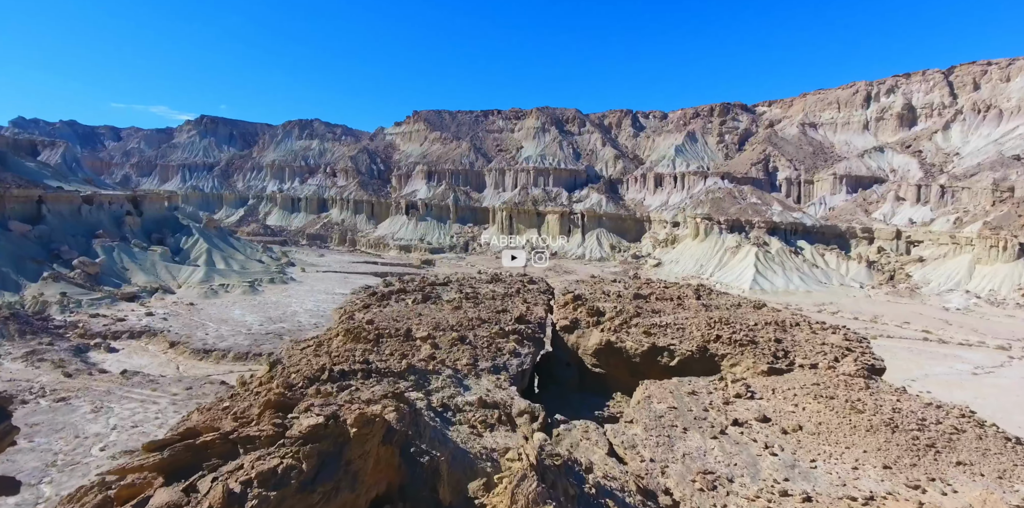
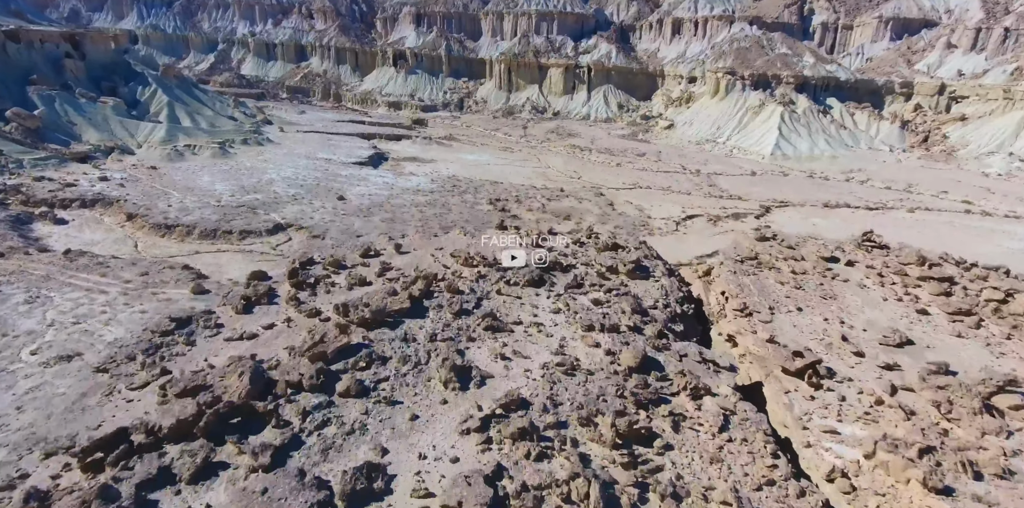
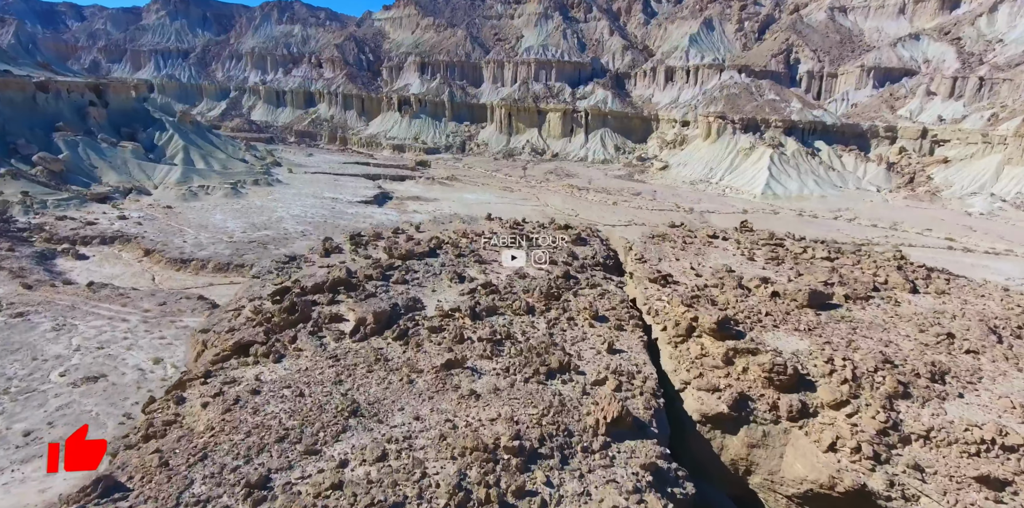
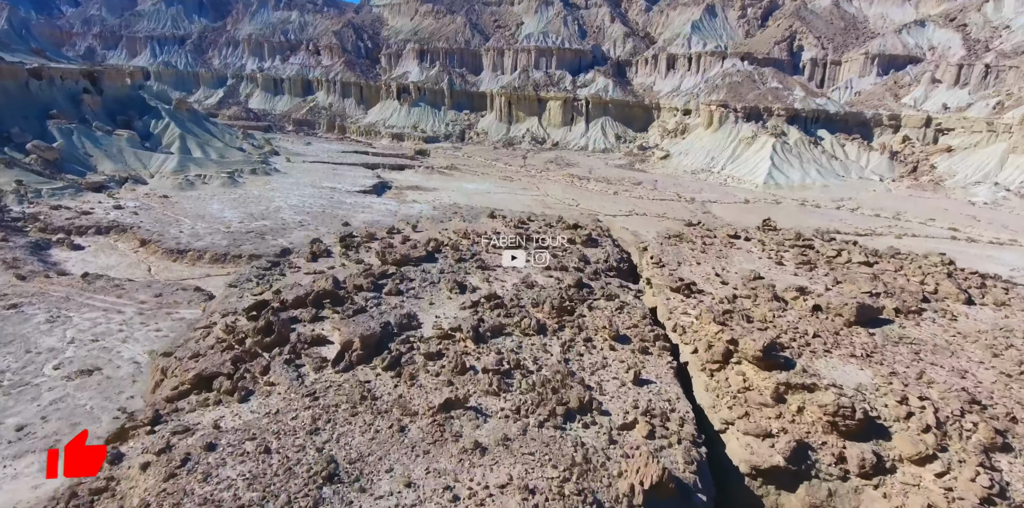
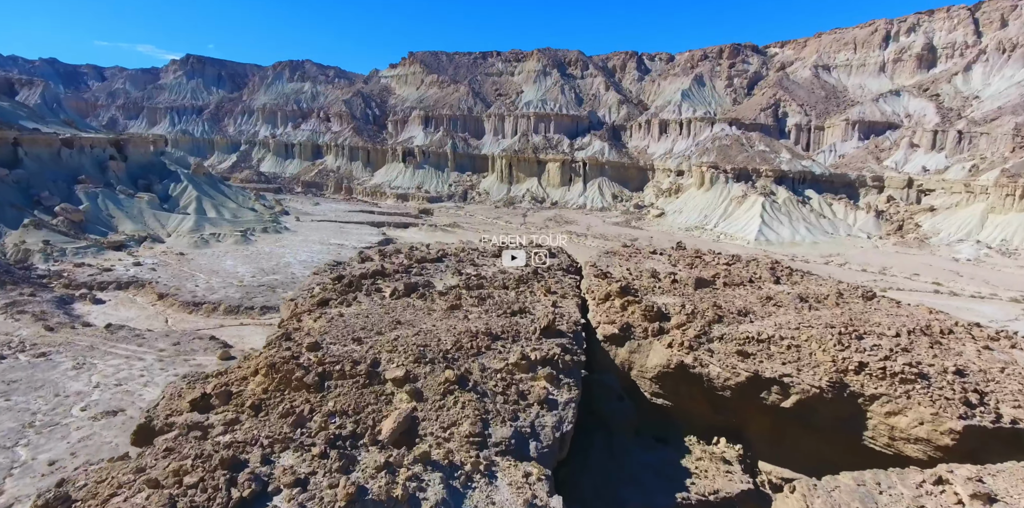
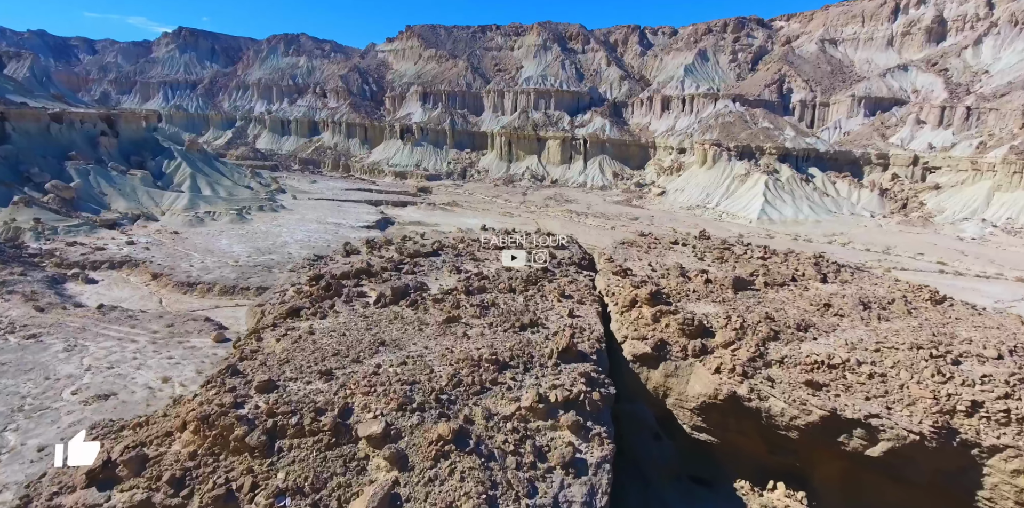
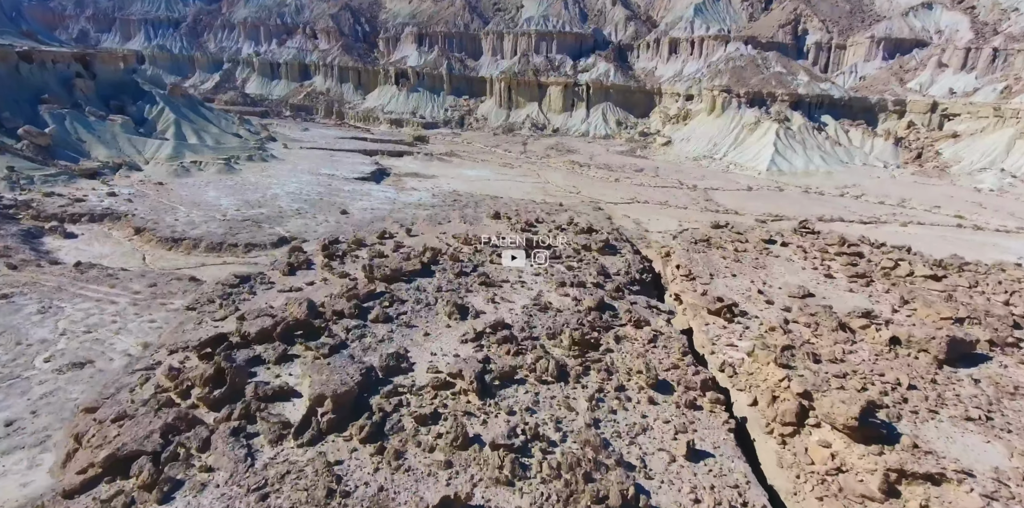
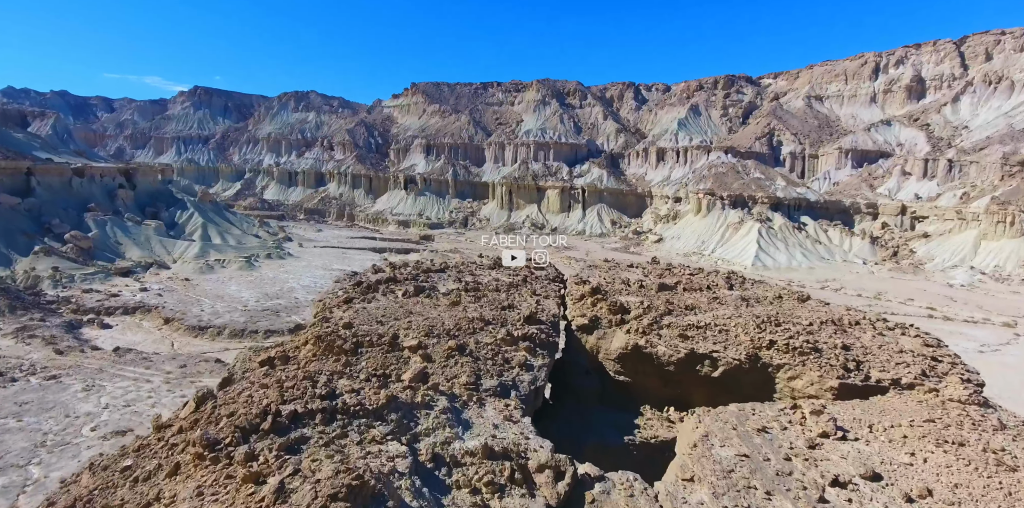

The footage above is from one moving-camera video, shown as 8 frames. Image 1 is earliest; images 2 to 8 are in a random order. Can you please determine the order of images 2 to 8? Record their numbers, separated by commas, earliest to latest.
8, 5, 6, 3, 4, 7, 2
